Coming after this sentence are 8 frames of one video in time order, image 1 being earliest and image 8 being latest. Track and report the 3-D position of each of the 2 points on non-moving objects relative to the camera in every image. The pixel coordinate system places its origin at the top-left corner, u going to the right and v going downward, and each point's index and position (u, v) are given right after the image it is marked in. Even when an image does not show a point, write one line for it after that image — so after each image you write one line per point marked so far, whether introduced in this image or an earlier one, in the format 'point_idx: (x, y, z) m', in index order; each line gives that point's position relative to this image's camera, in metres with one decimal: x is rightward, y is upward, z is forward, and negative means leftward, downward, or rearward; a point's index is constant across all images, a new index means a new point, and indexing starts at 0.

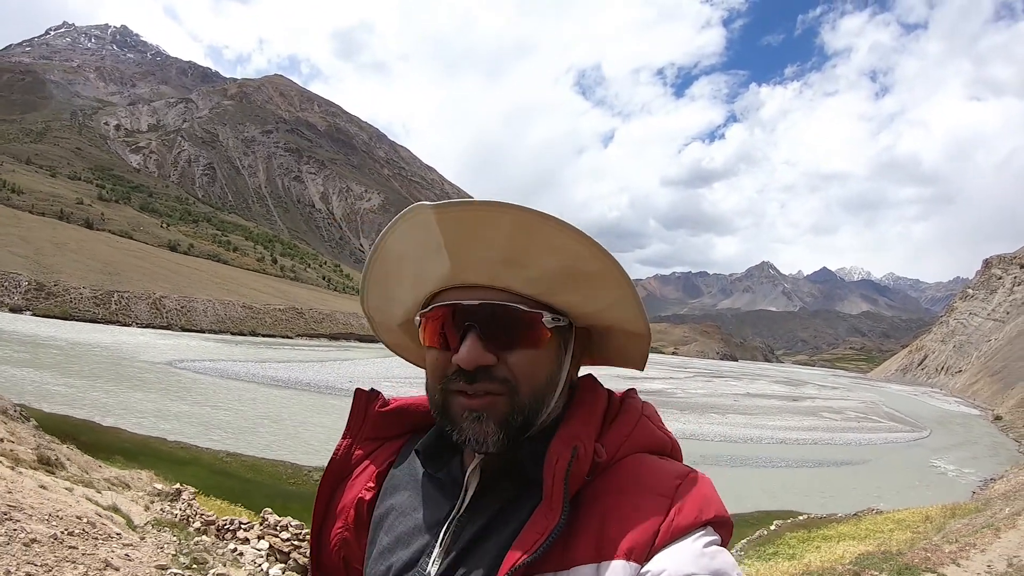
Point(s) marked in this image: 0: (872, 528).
0: (+11.4, -7.0, +18.2) m
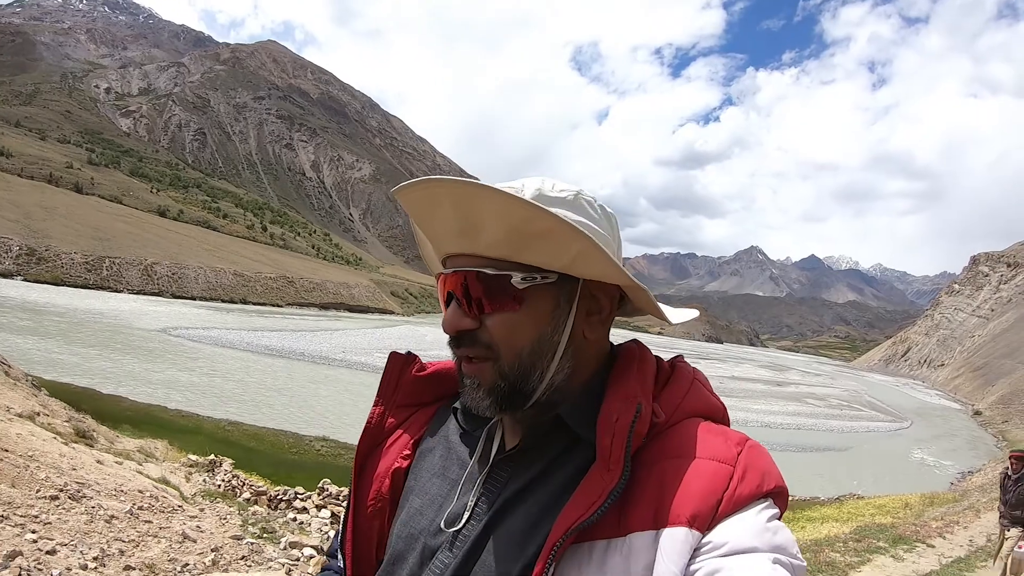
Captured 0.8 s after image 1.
0: (+11.2, -6.8, +18.9) m
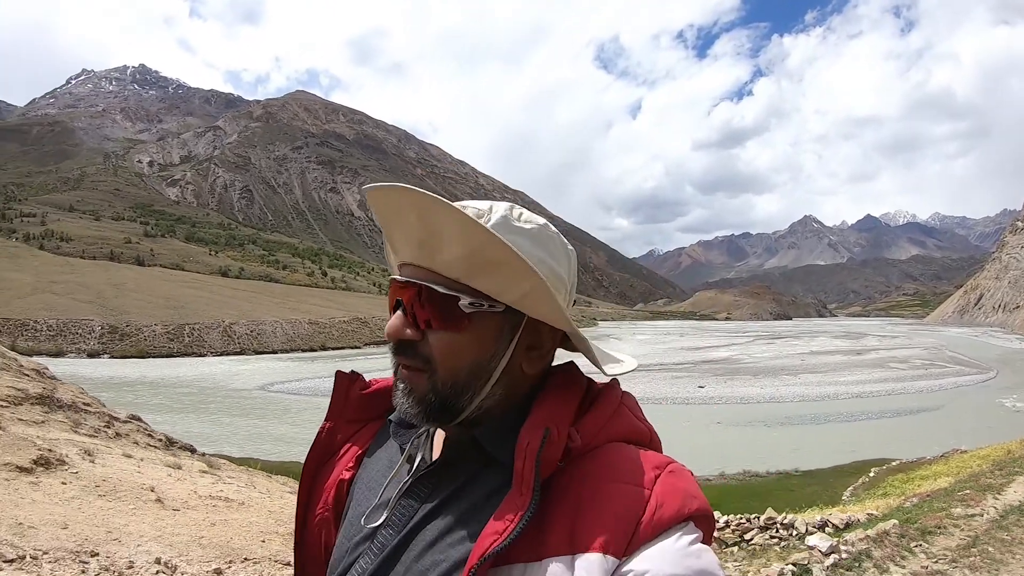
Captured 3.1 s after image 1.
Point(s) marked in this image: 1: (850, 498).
0: (+14.9, -5.6, +19.5) m
1: (+10.8, -6.0, +18.2) m
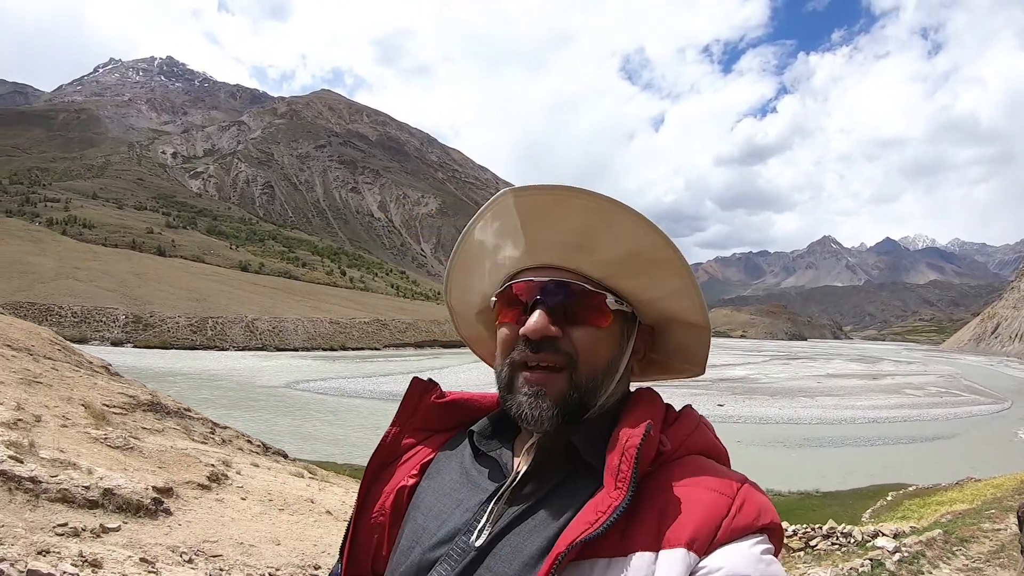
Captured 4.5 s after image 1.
0: (+15.7, -6.9, +20.2) m
1: (+11.6, -7.0, +18.9) m
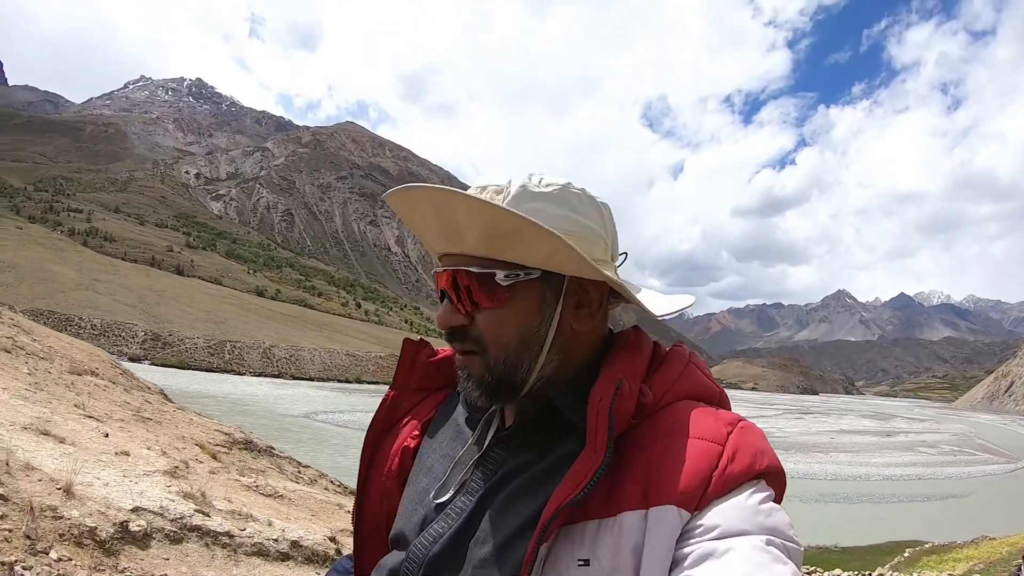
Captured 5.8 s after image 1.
0: (+16.4, -9.1, +20.4) m
1: (+12.2, -9.0, +19.2) m
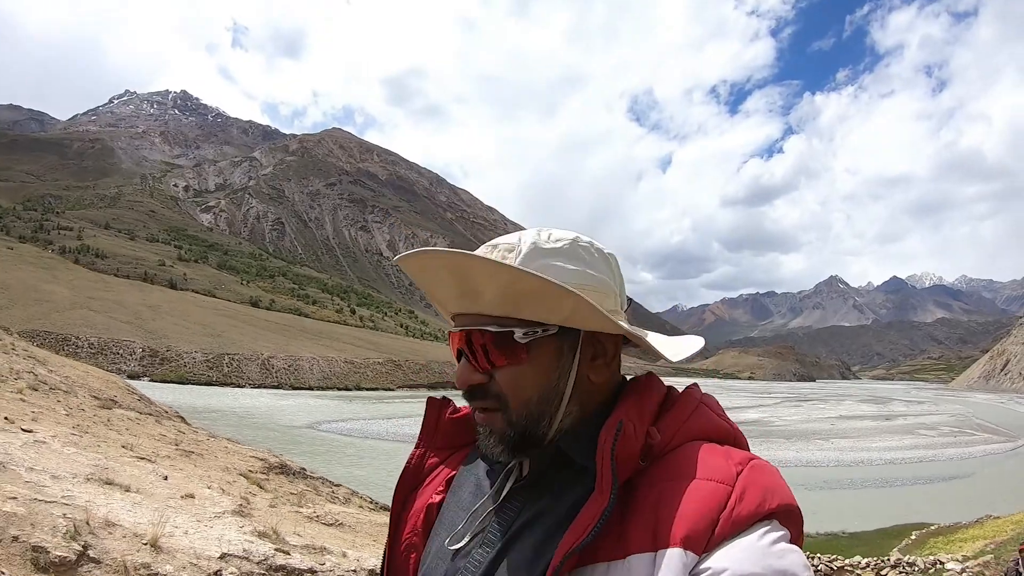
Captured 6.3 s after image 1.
0: (+16.8, -8.5, +20.7) m
1: (+12.6, -8.6, +19.5) m
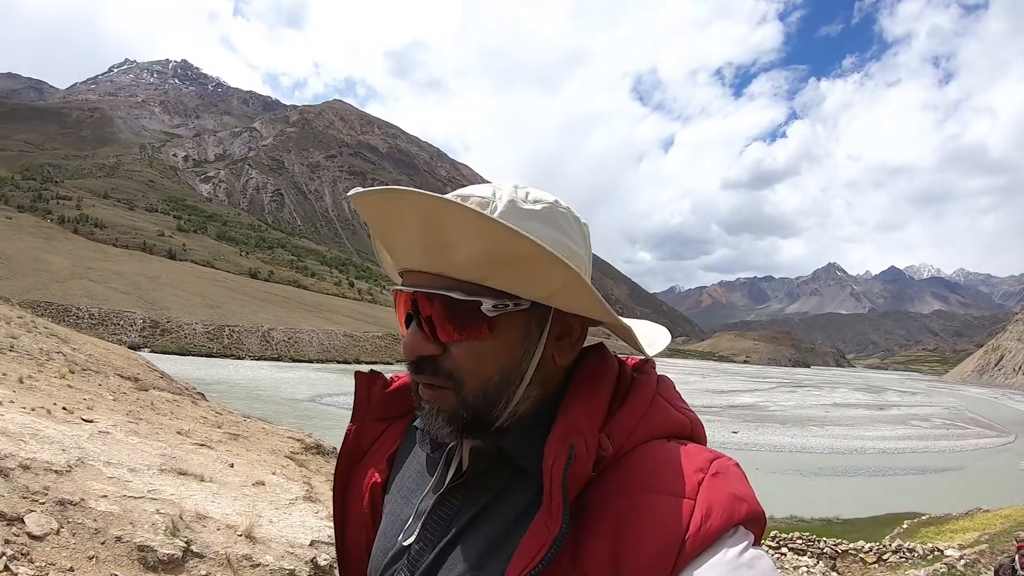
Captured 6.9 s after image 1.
0: (+16.8, -8.5, +21.3) m
1: (+12.6, -8.5, +20.0) m
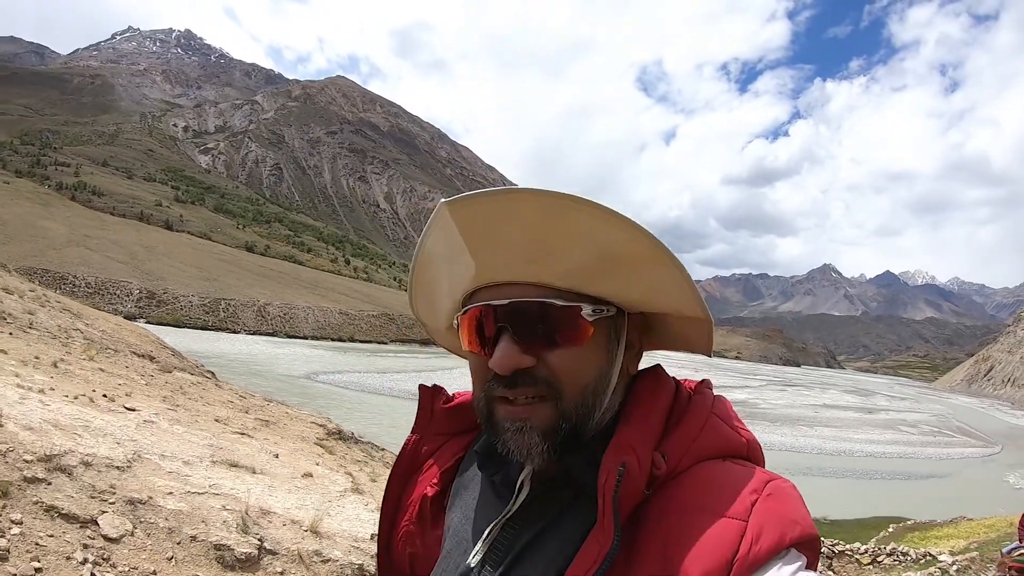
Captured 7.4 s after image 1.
0: (+16.5, -8.9, +21.8) m
1: (+12.4, -8.8, +20.5) m
